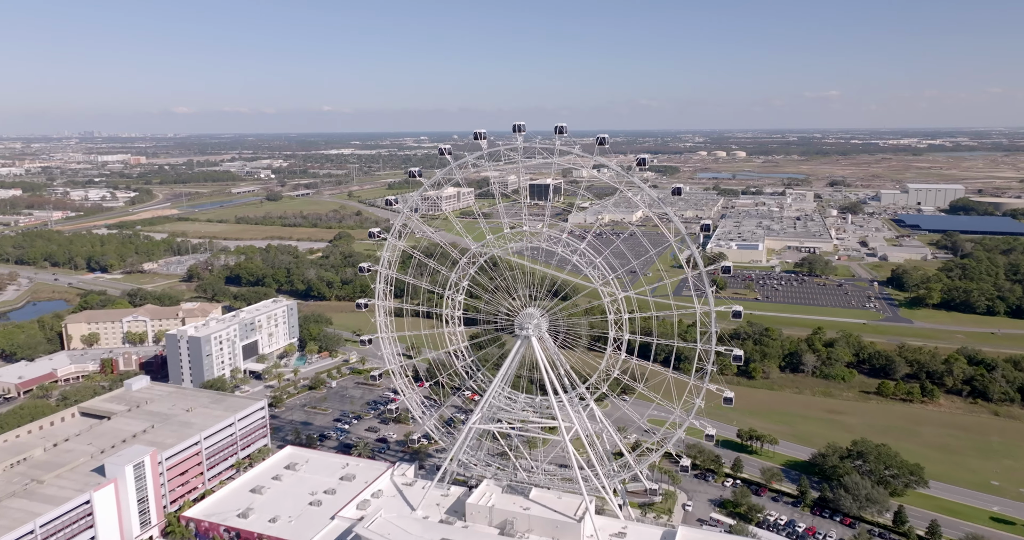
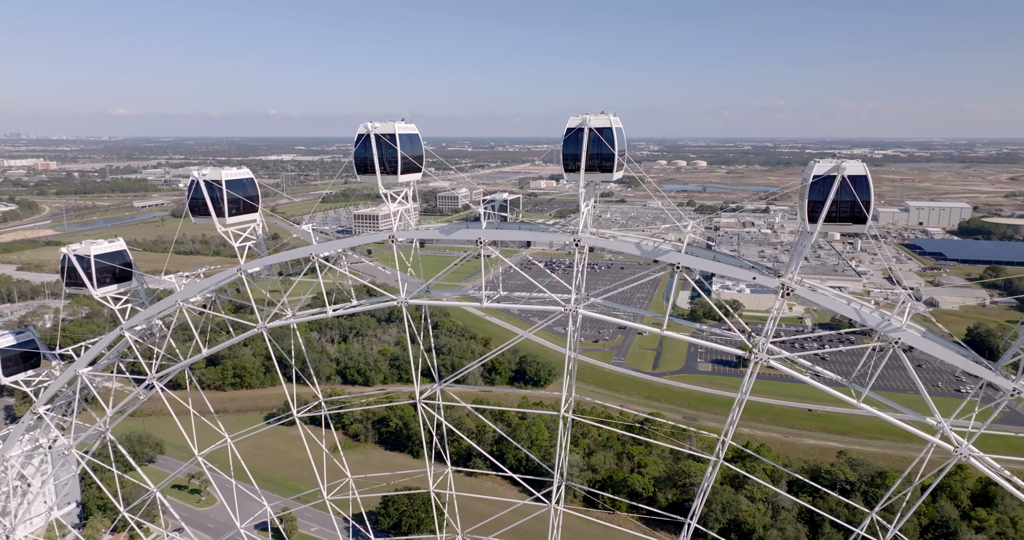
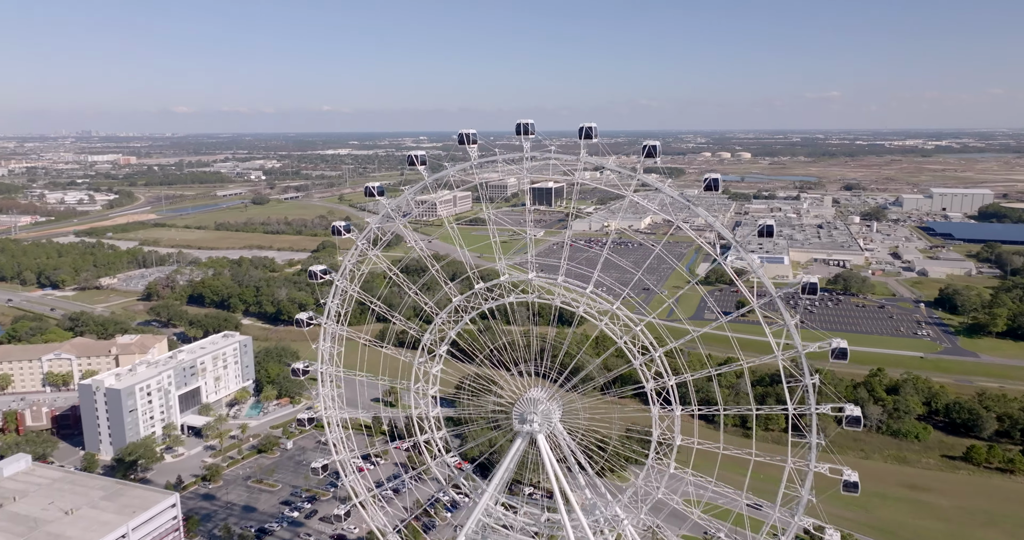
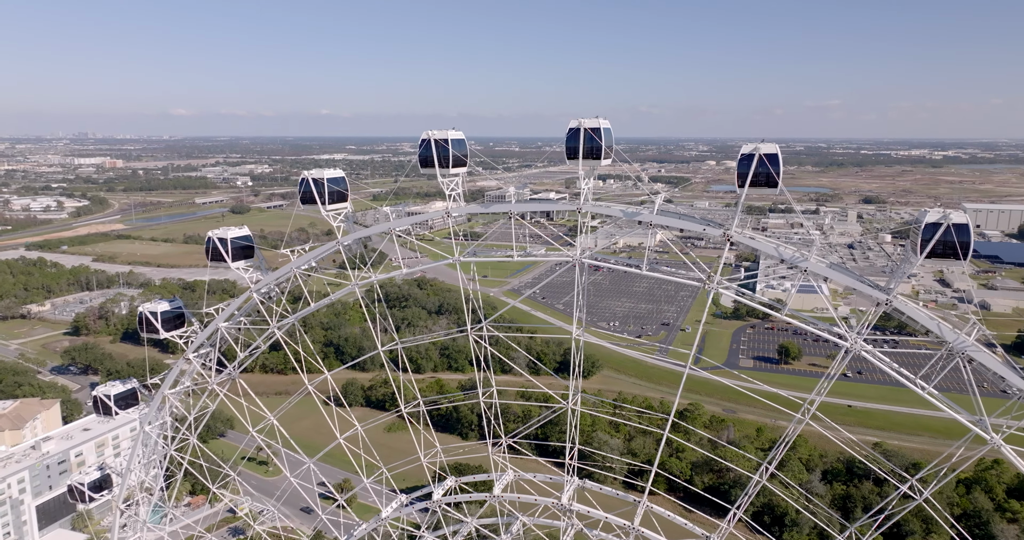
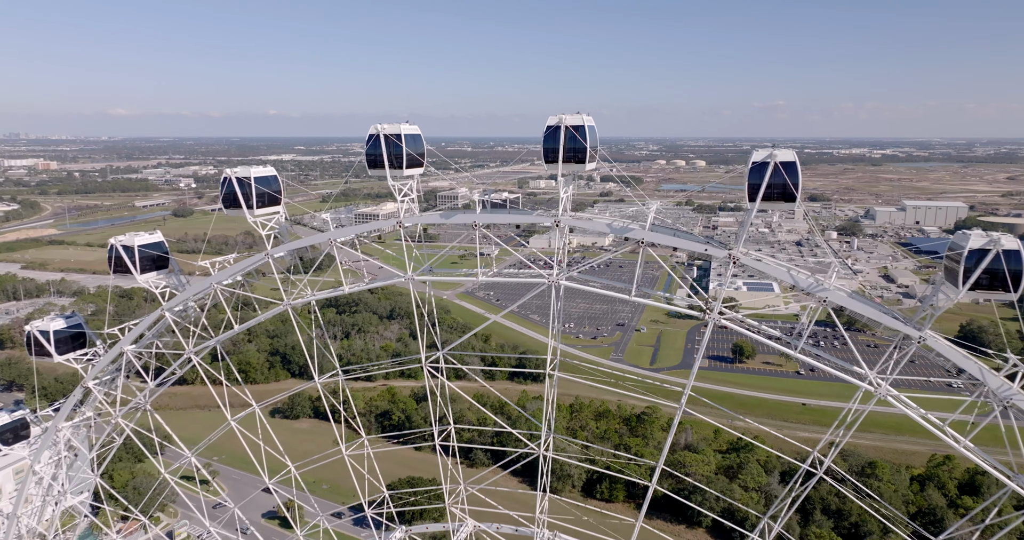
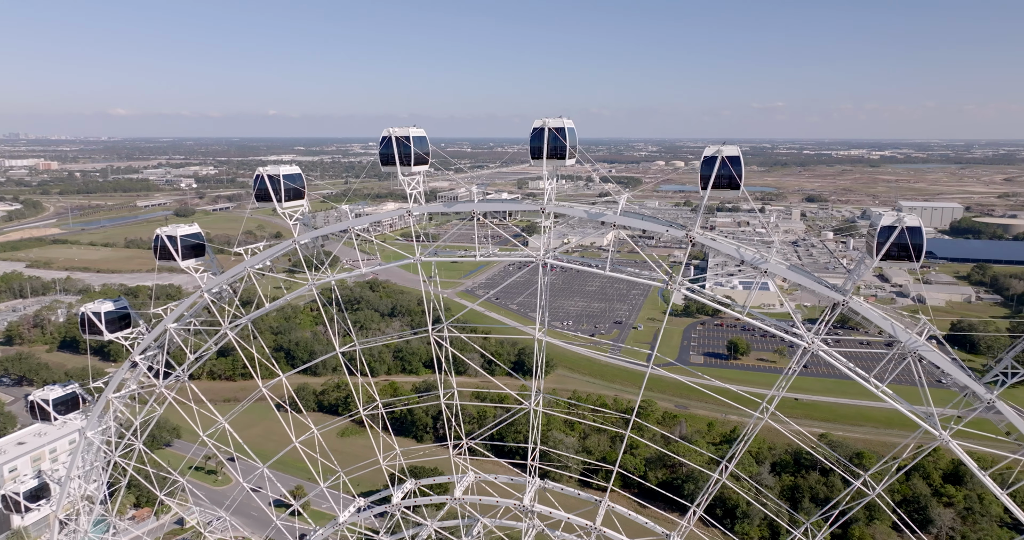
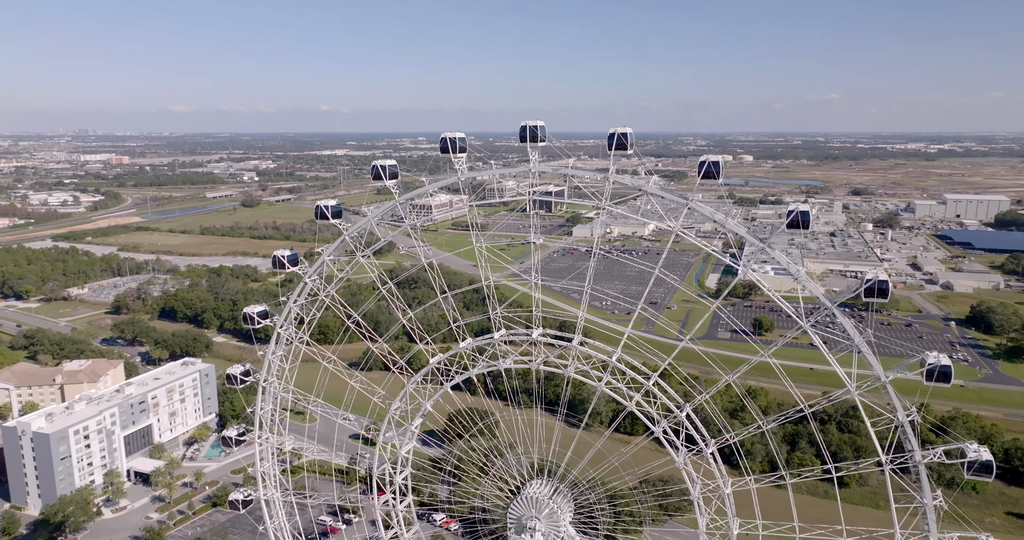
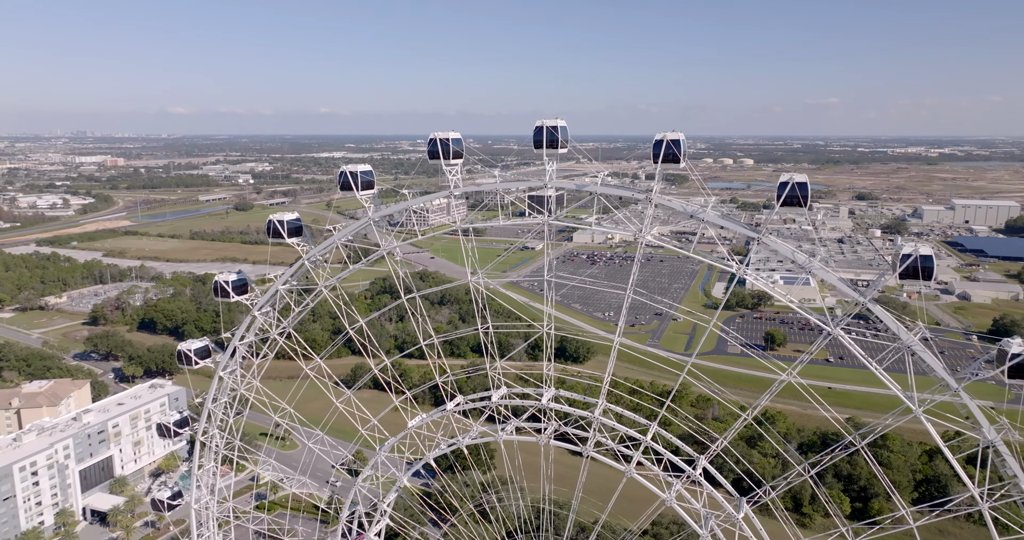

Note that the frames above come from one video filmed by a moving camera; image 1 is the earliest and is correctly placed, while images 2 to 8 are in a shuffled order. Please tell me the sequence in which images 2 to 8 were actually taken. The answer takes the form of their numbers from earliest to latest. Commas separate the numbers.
3, 7, 8, 4, 6, 5, 2
